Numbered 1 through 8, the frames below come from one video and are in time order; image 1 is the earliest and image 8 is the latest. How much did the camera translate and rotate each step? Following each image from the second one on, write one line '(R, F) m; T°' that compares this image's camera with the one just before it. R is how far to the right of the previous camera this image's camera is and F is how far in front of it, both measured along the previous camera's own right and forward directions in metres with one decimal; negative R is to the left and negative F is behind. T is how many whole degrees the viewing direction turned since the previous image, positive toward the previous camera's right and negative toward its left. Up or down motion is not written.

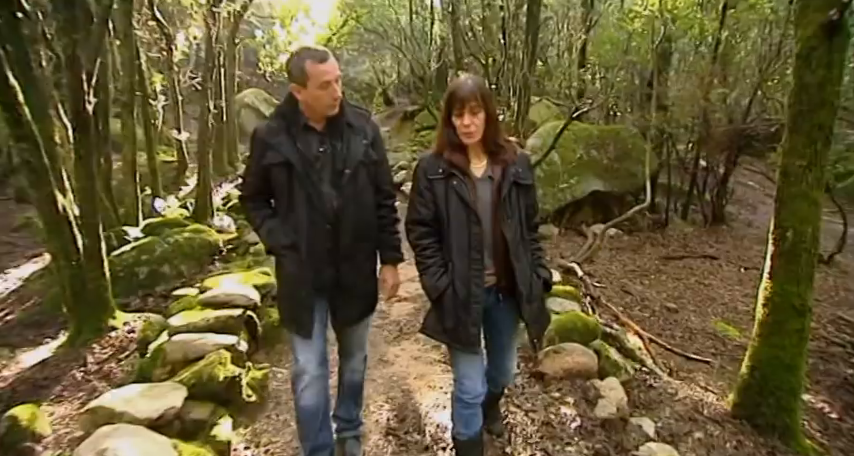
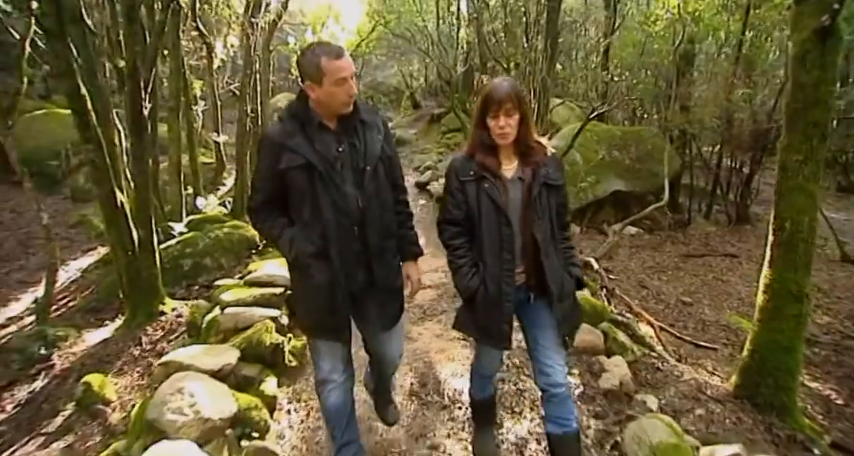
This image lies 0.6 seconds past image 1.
(0.0, -0.4) m; -3°
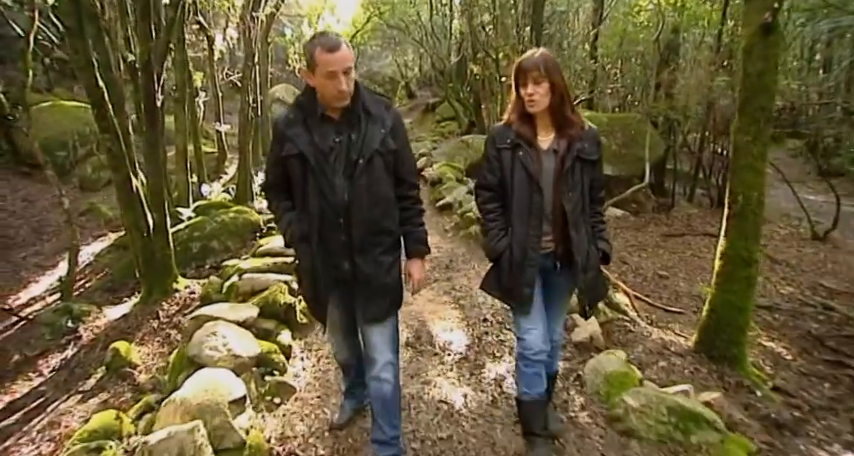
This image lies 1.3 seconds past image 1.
(0.0, -0.5) m; 0°
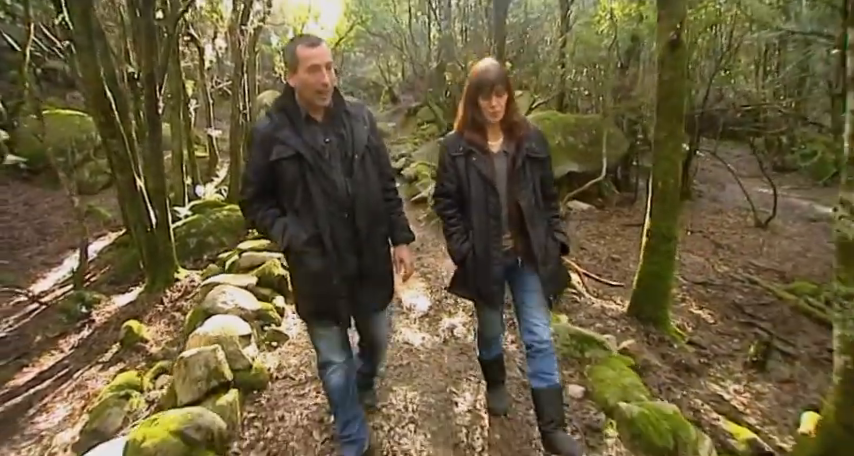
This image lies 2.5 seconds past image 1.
(+0.2, -0.8) m; +1°
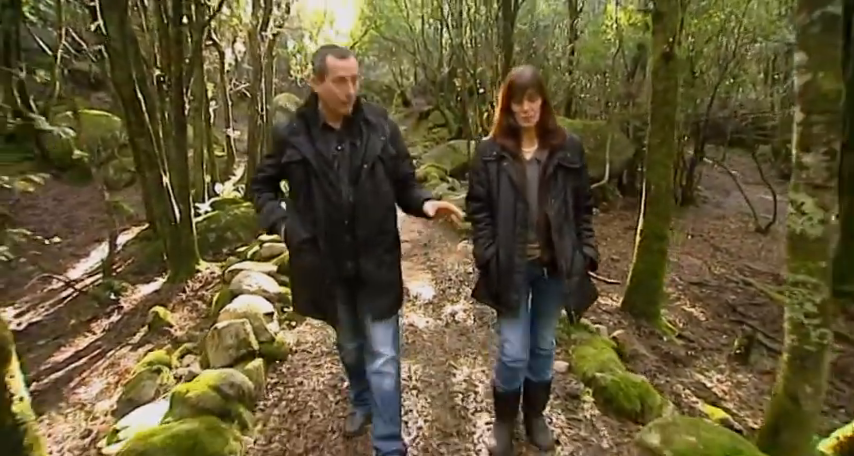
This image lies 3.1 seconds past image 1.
(0.0, -0.4) m; -1°
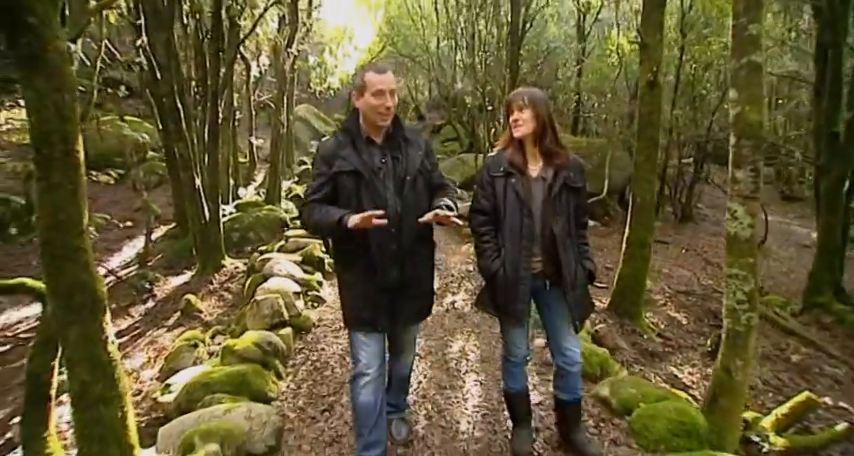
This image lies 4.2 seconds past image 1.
(0.0, -0.7) m; -1°
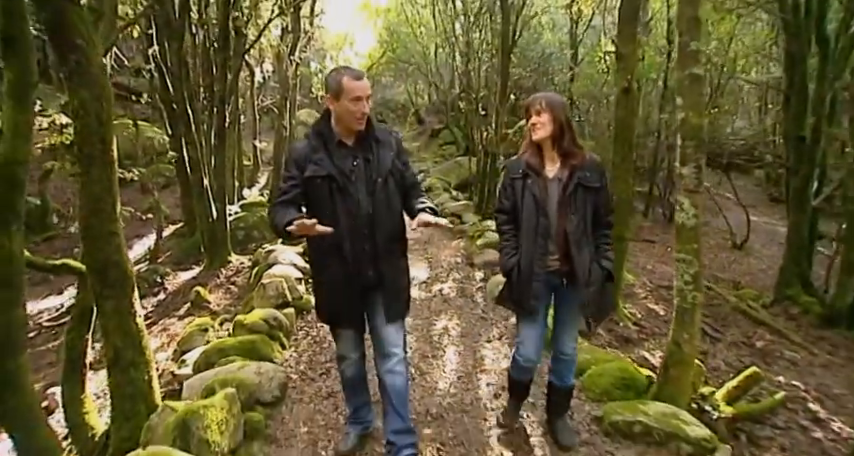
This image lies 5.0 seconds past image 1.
(+0.1, -0.5) m; 0°
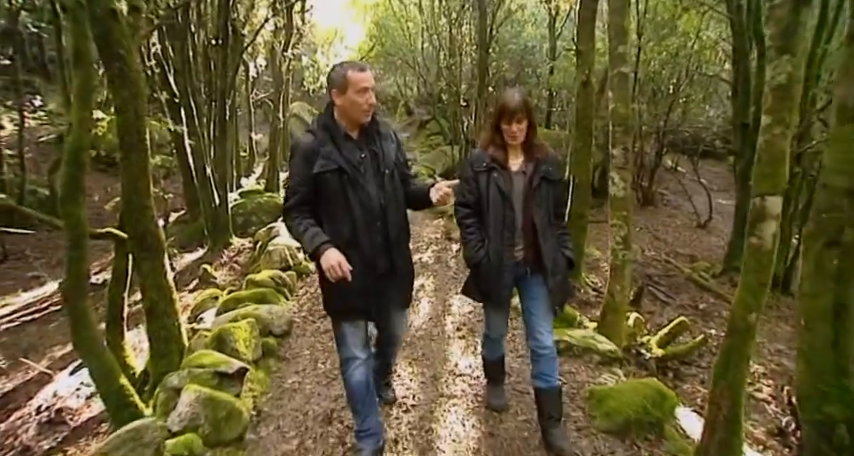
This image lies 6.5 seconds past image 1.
(+0.2, -0.8) m; +1°
